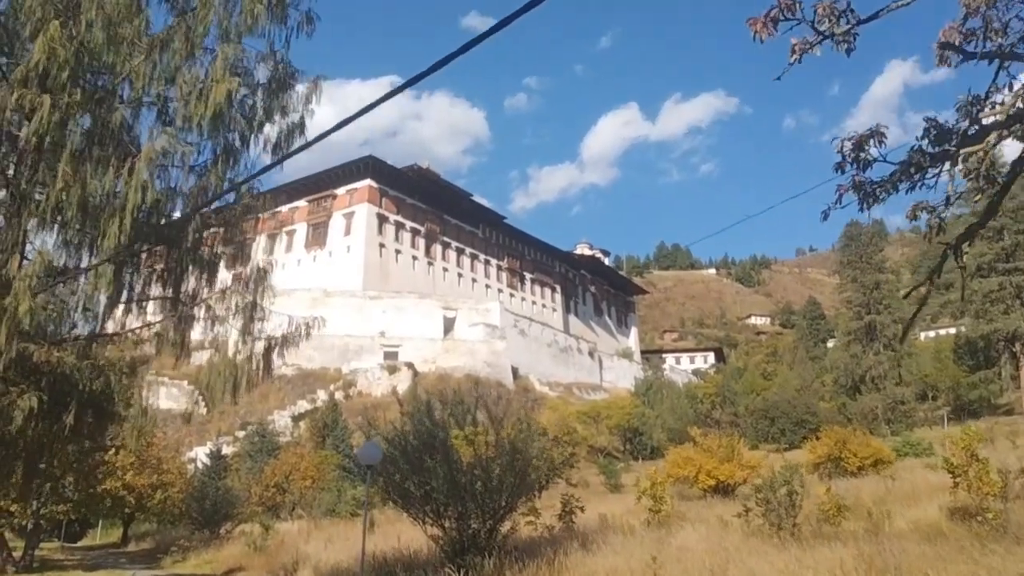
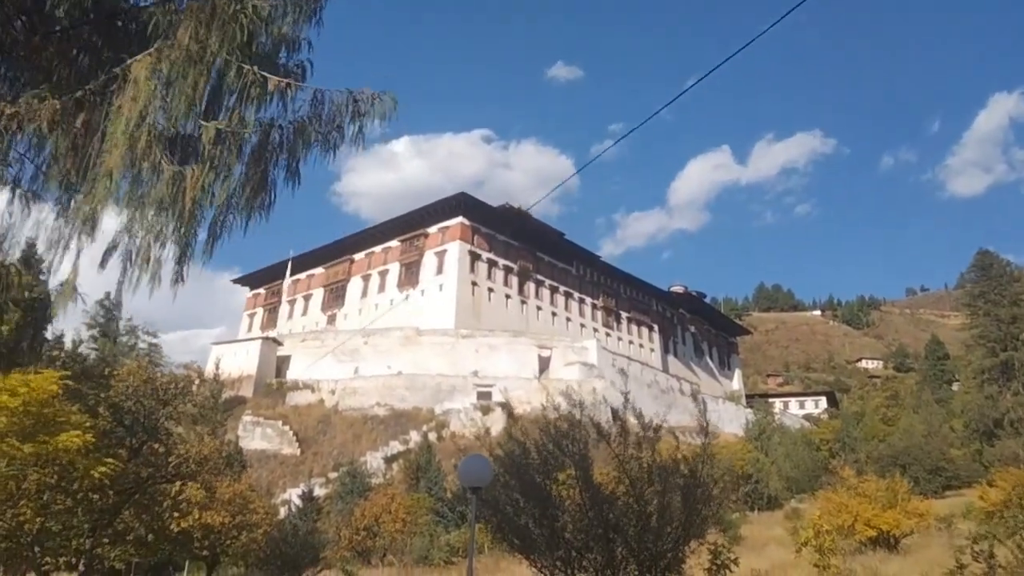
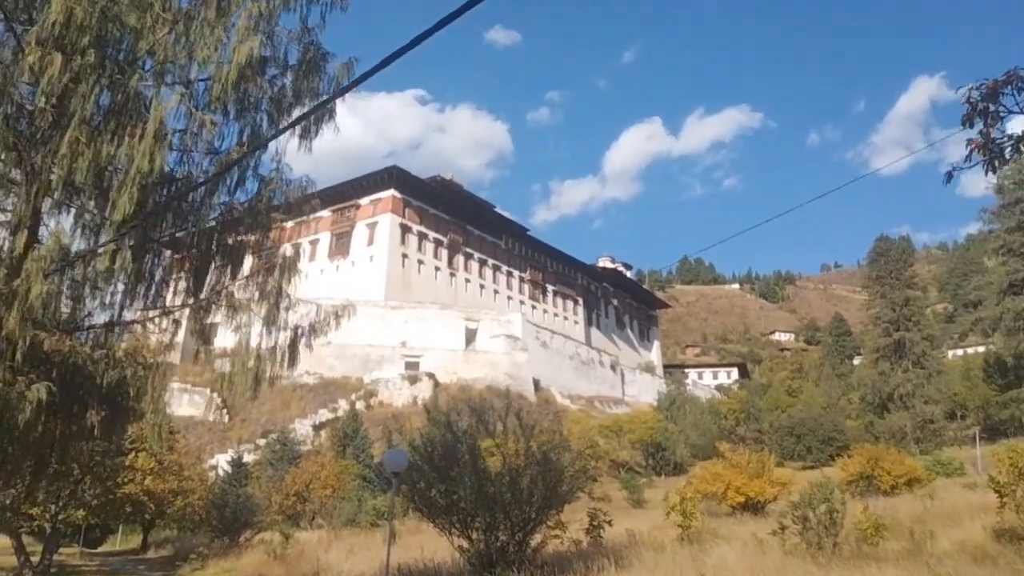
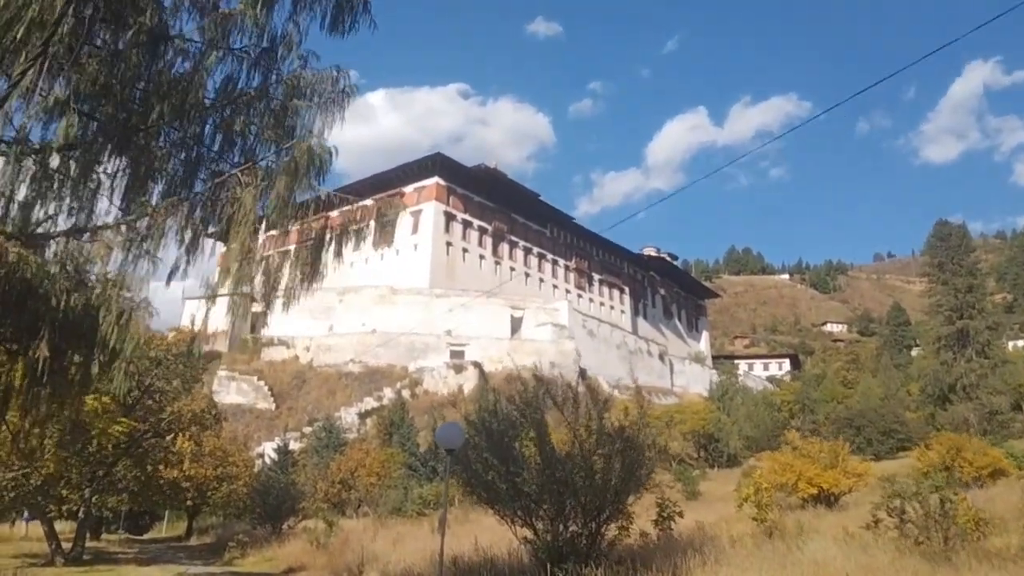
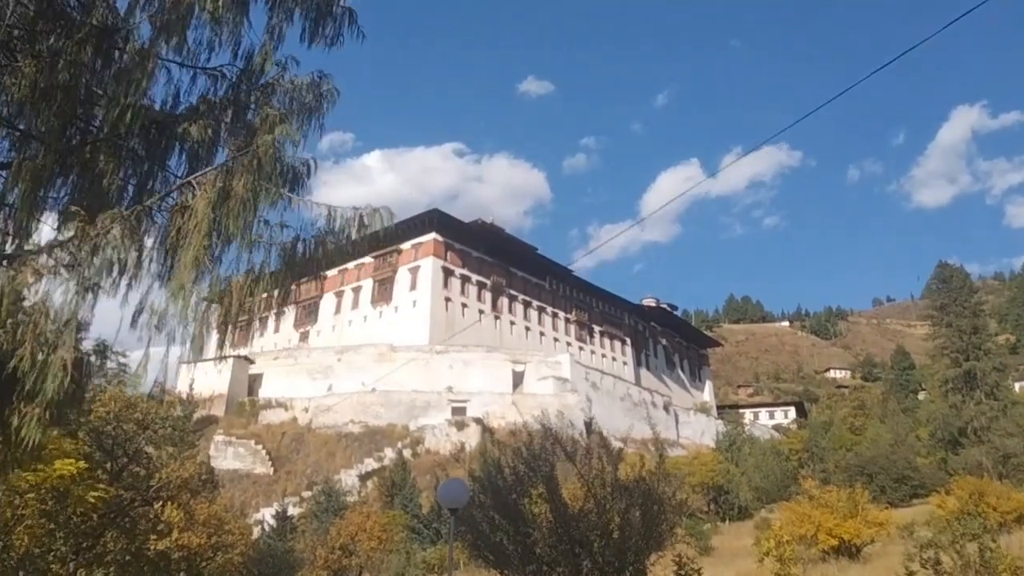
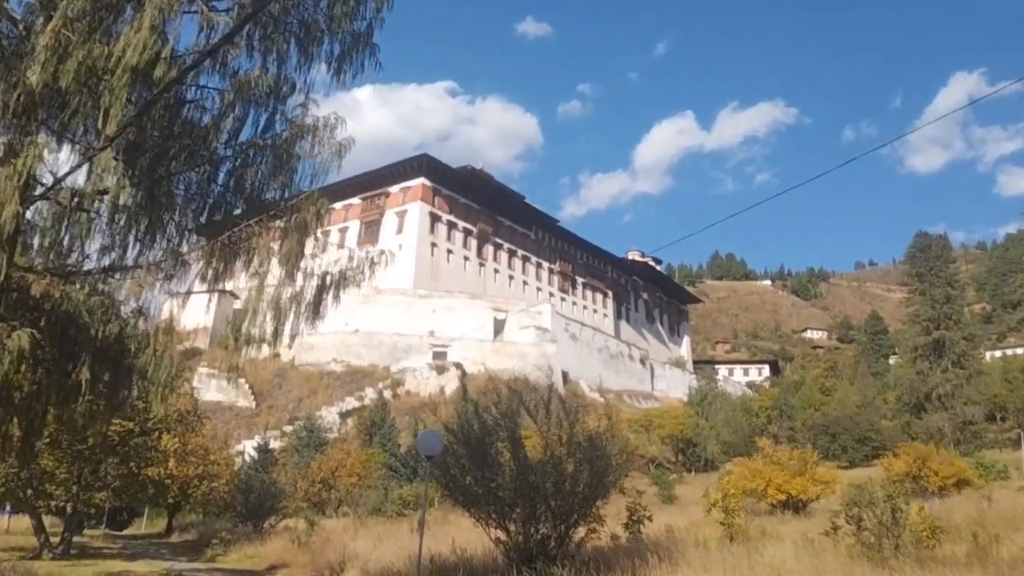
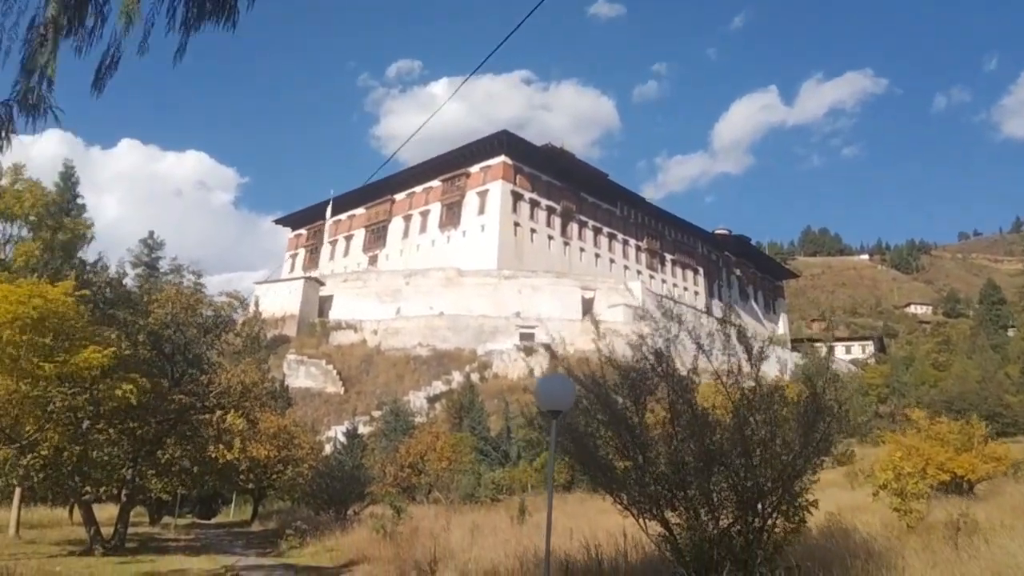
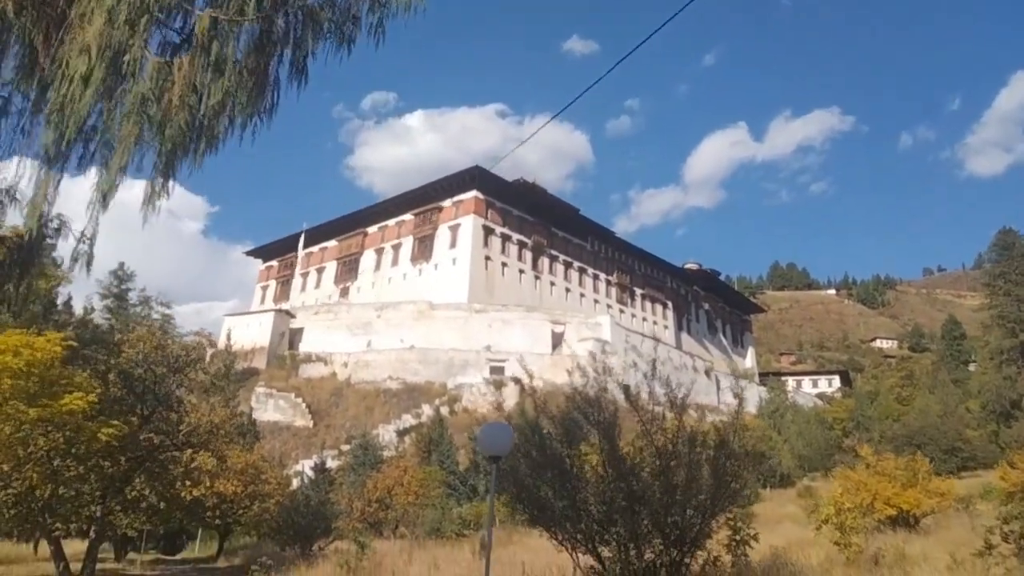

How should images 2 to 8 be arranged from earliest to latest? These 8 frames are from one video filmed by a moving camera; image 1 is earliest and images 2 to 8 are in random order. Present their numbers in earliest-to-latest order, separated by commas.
3, 6, 4, 5, 2, 8, 7
